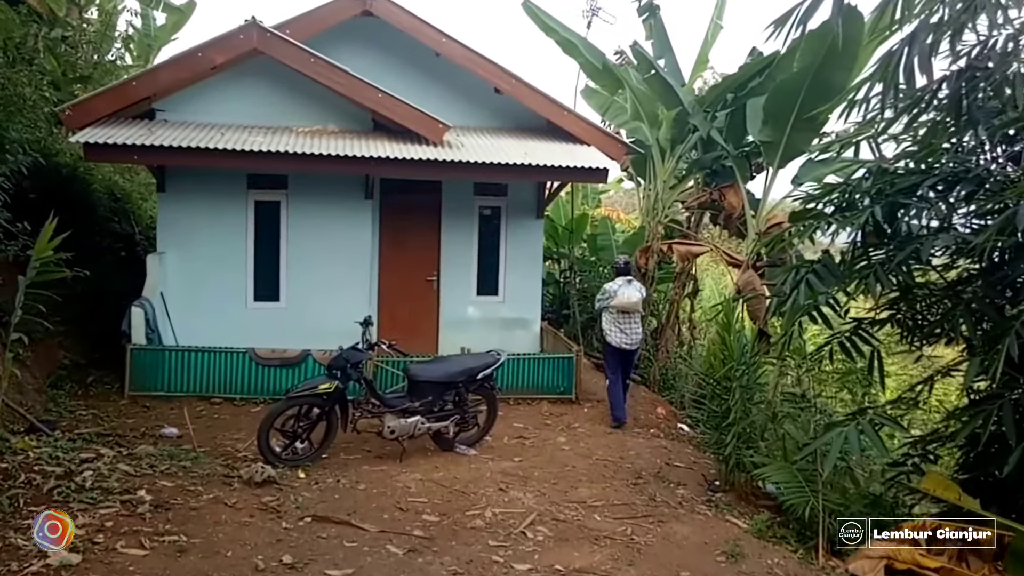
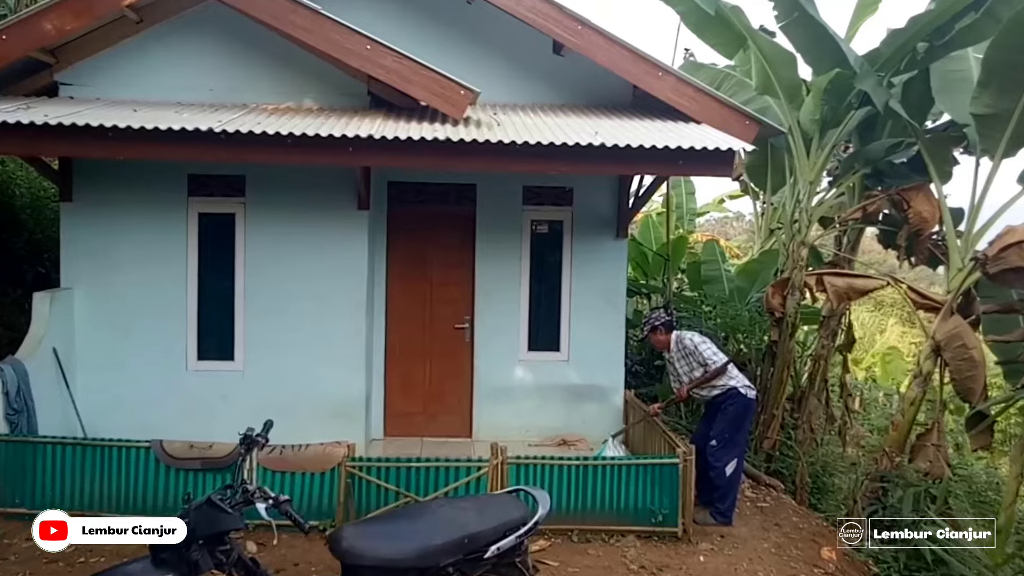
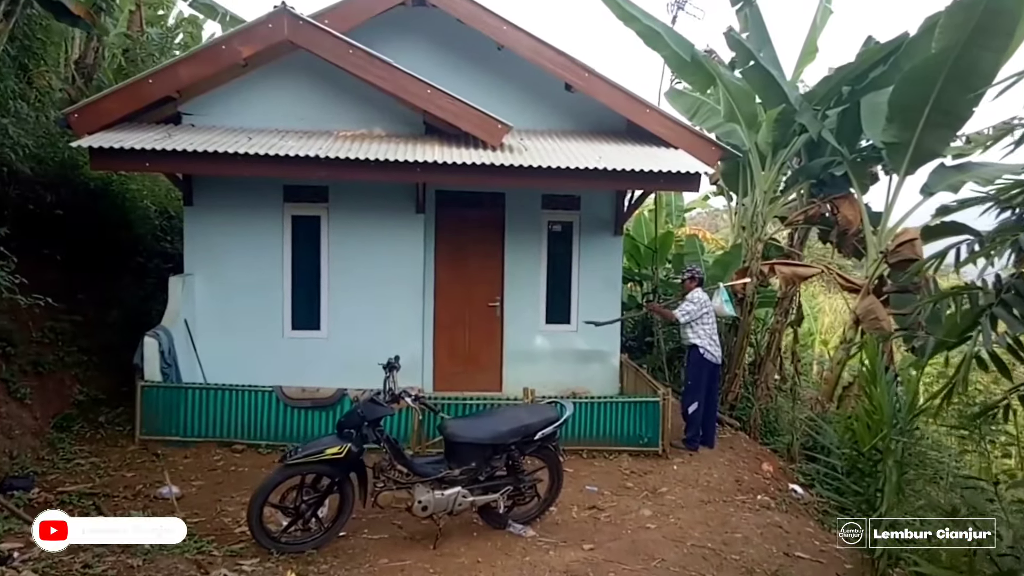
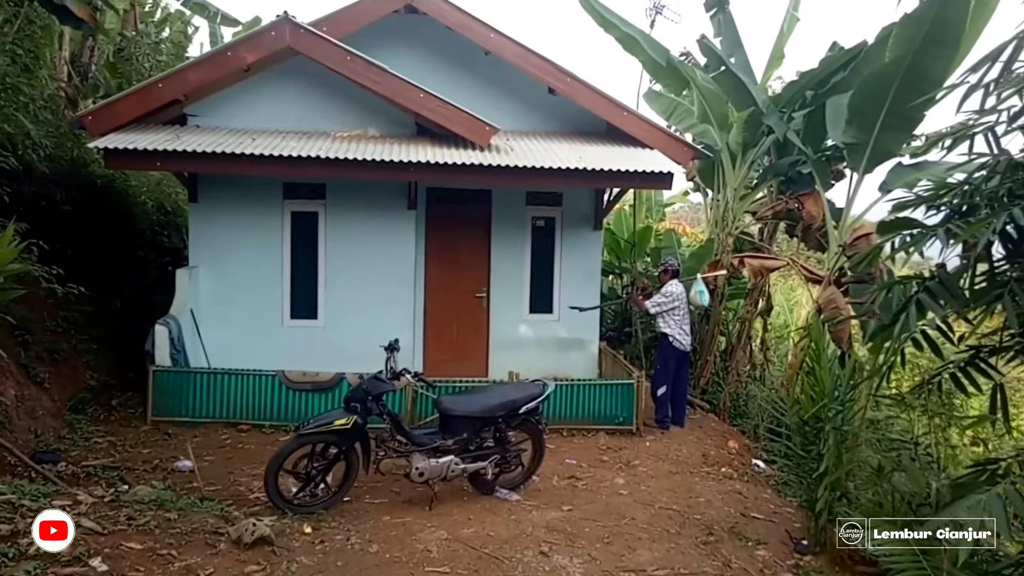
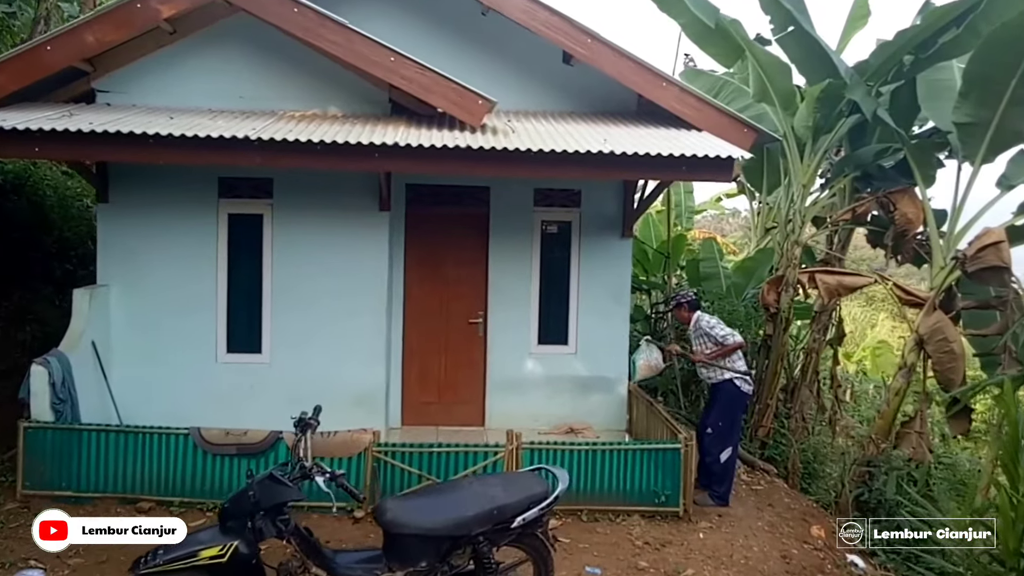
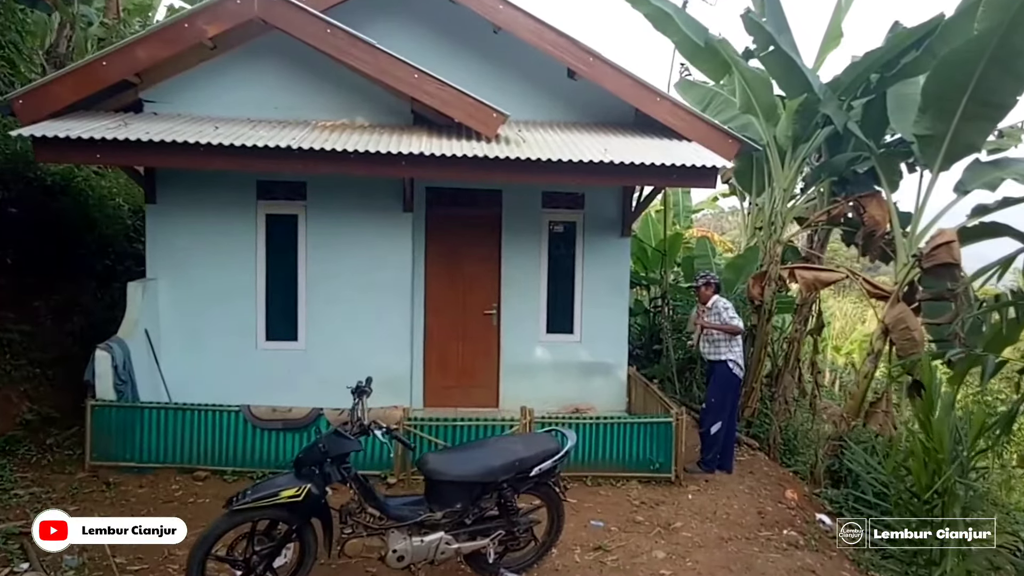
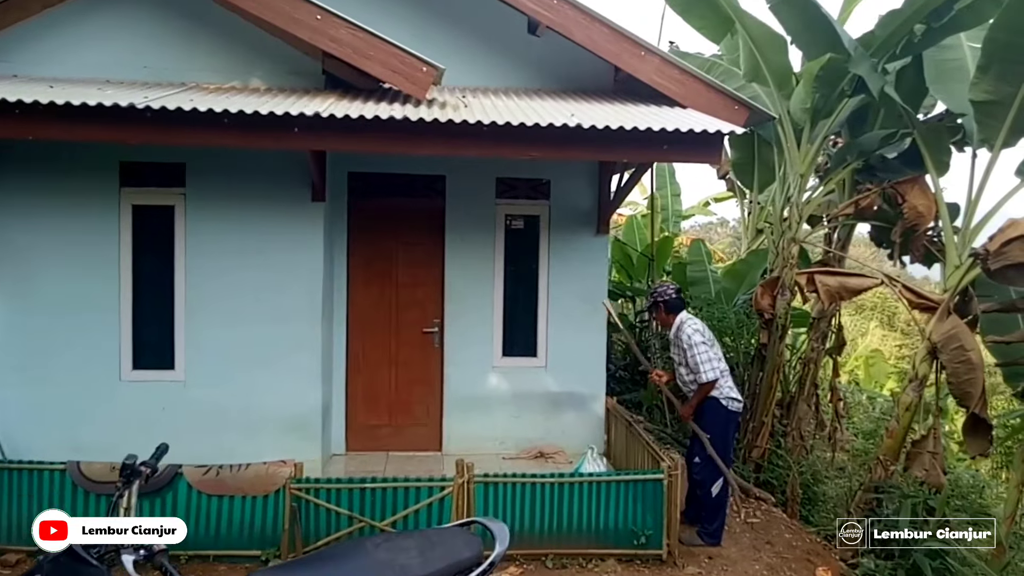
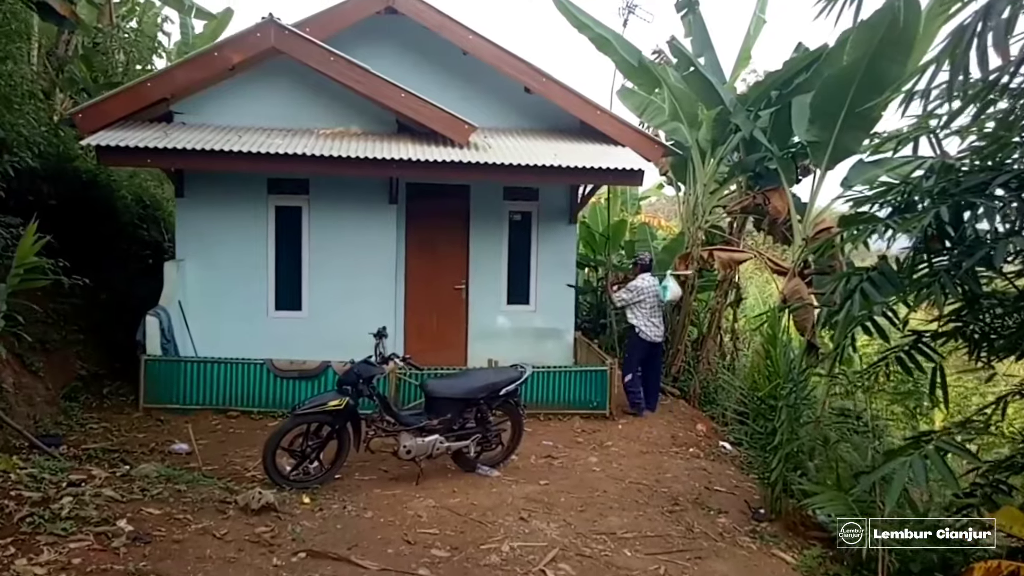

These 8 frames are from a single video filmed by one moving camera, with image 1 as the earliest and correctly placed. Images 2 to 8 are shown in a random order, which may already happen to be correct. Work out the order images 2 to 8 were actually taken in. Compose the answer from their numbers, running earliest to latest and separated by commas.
8, 4, 3, 6, 5, 2, 7
